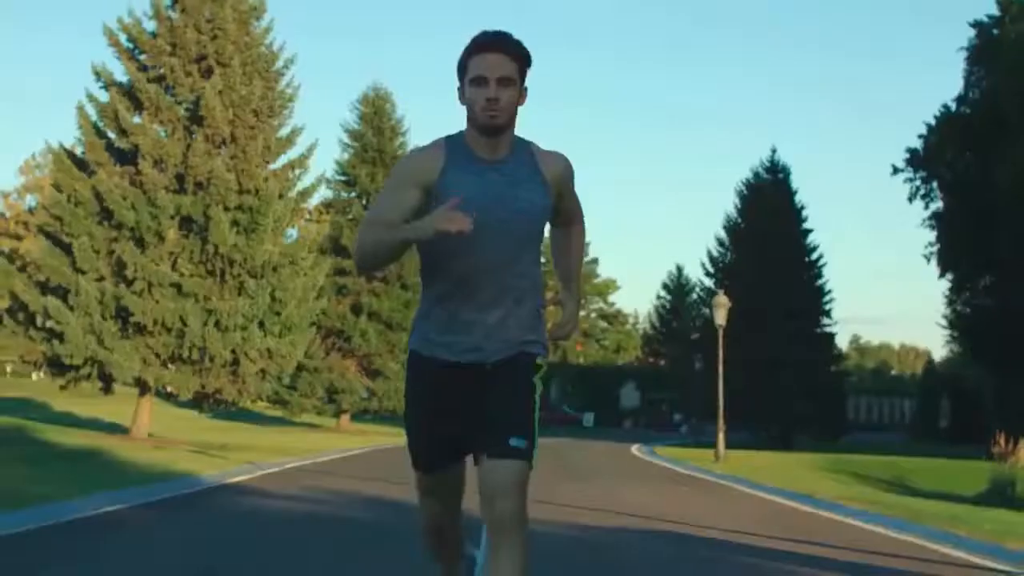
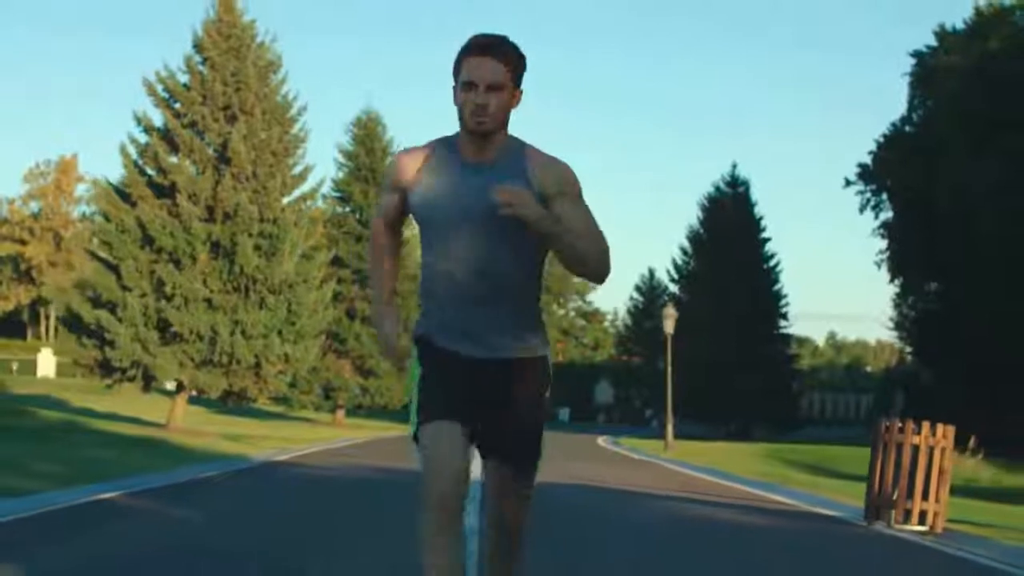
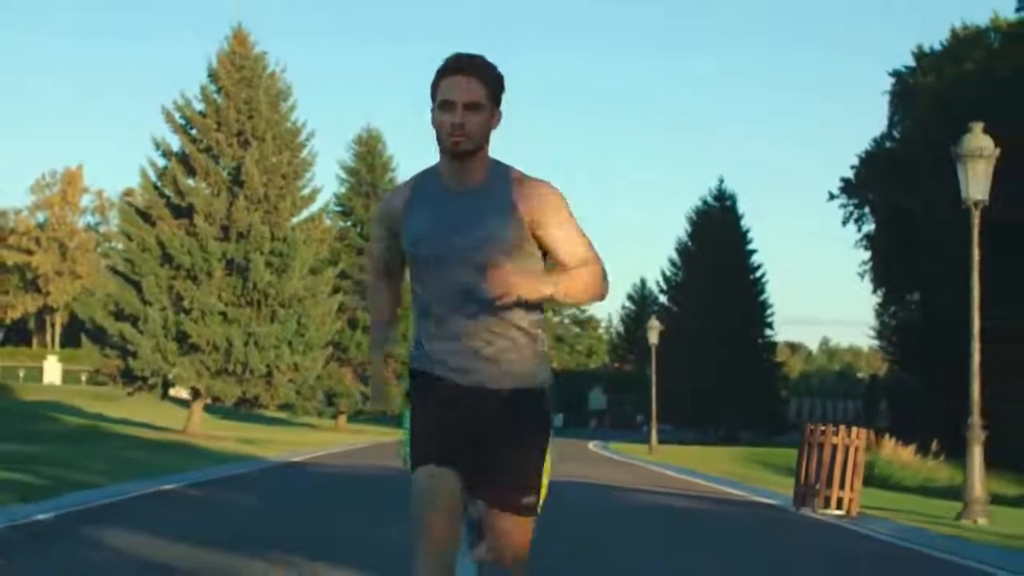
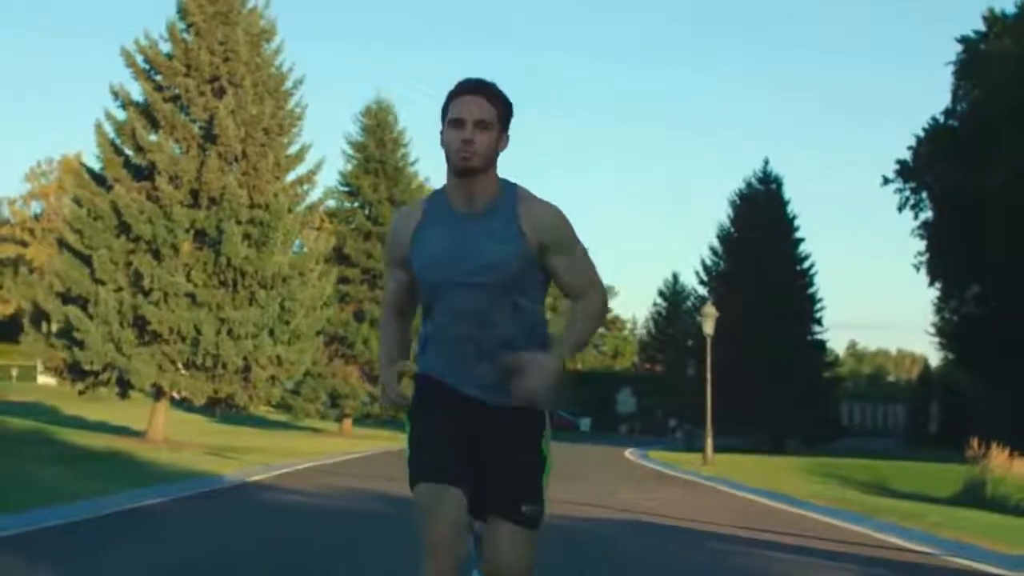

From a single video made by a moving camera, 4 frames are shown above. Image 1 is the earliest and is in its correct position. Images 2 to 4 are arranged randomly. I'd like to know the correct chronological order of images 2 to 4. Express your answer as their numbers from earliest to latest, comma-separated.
4, 2, 3
